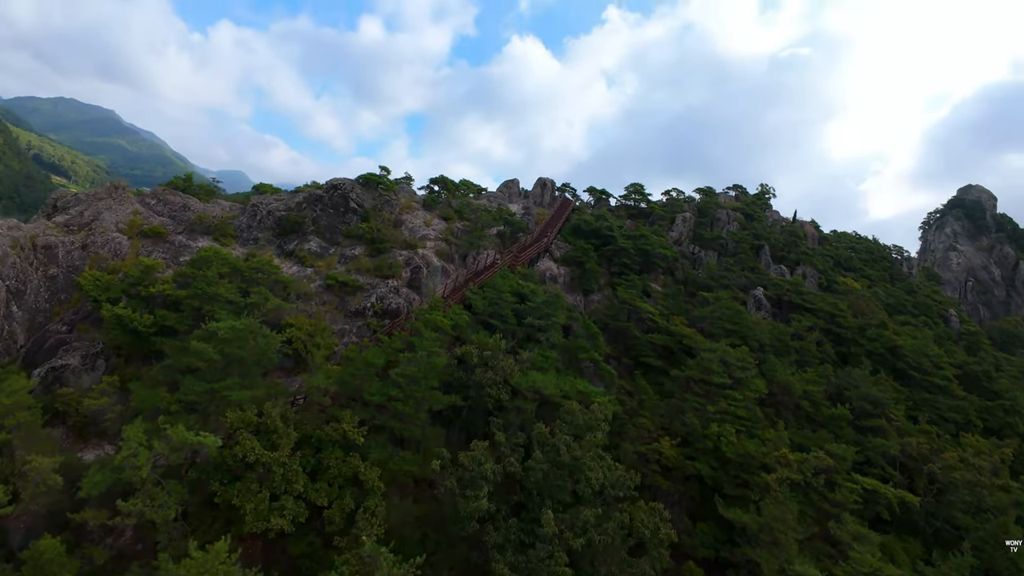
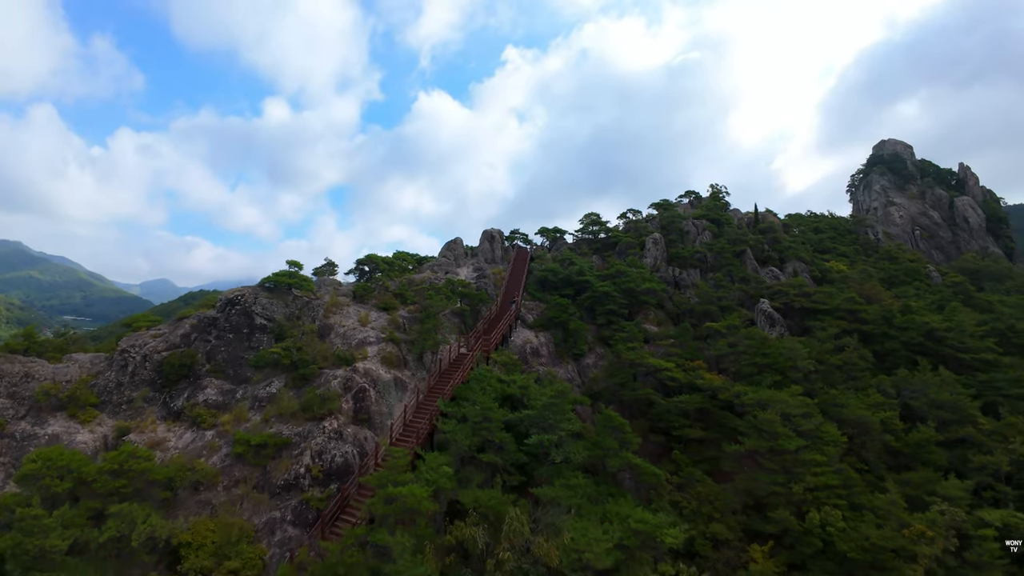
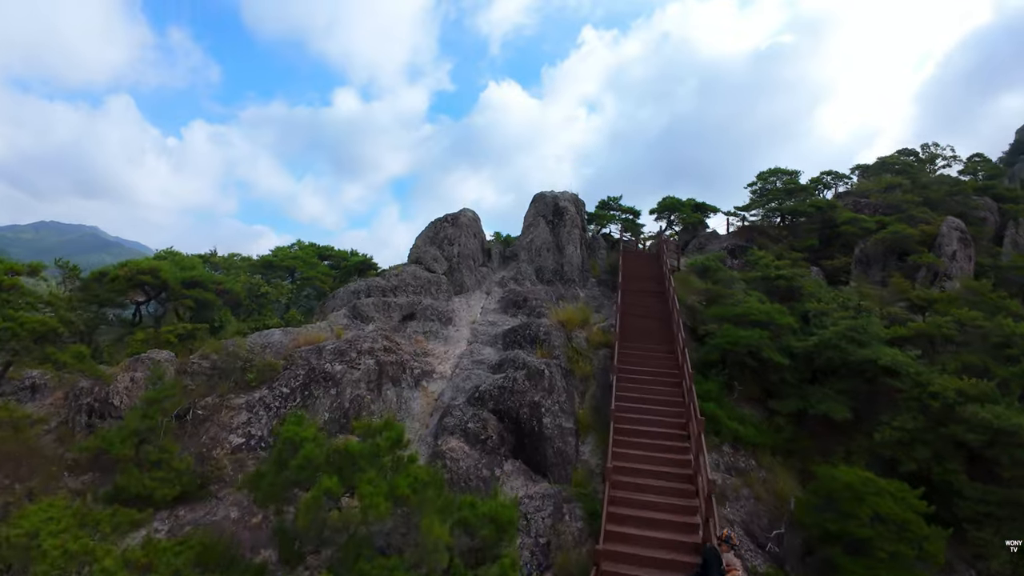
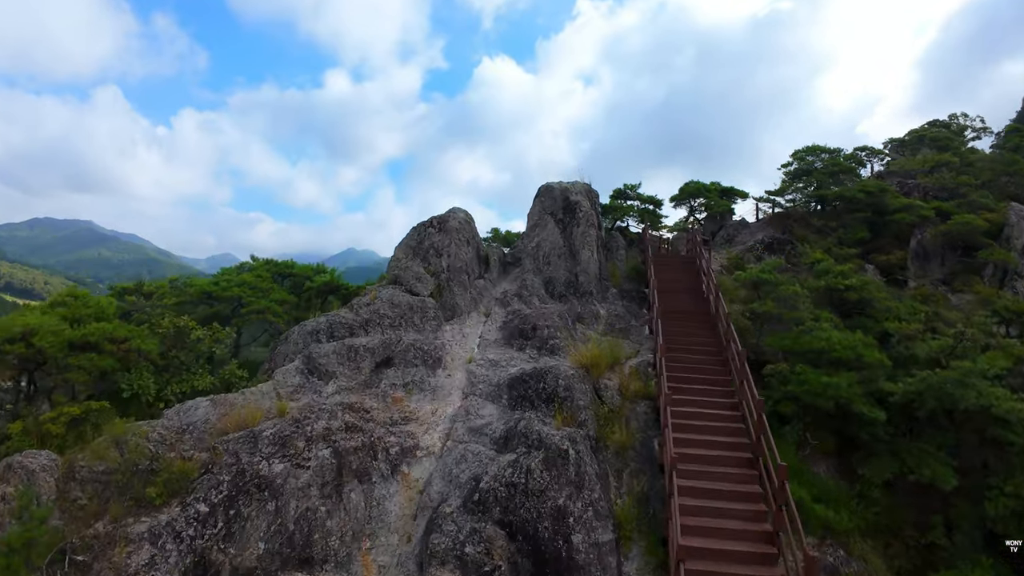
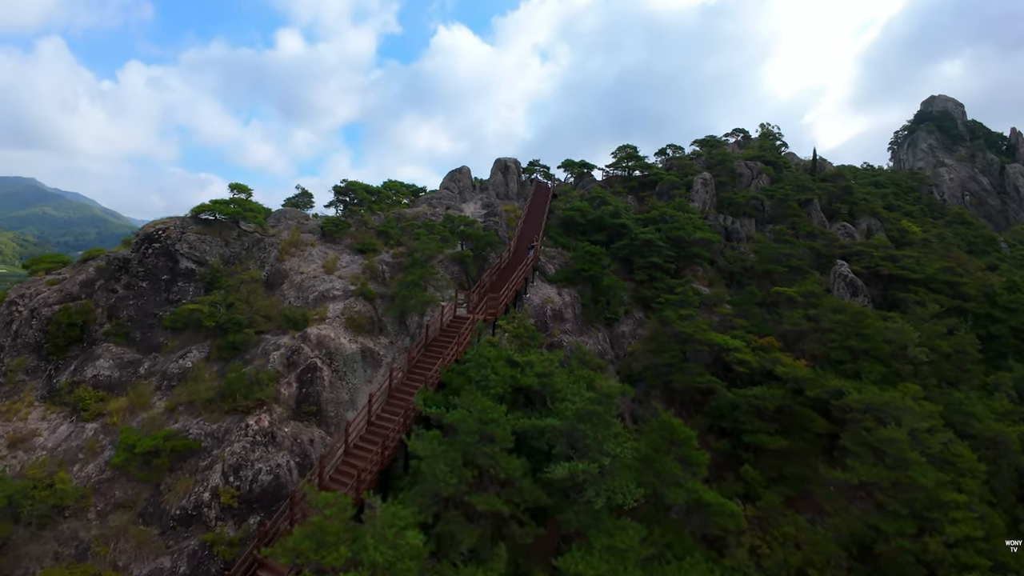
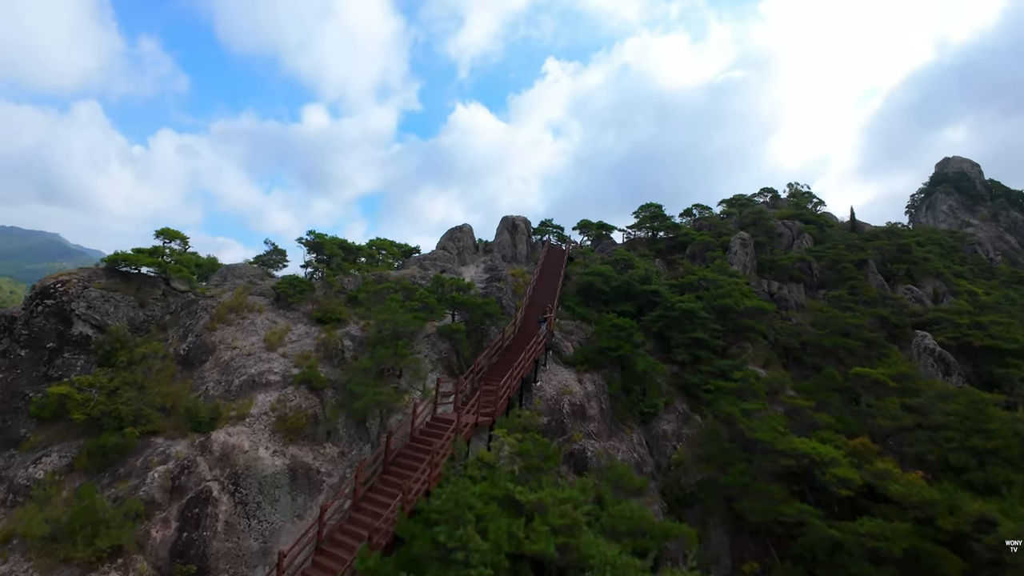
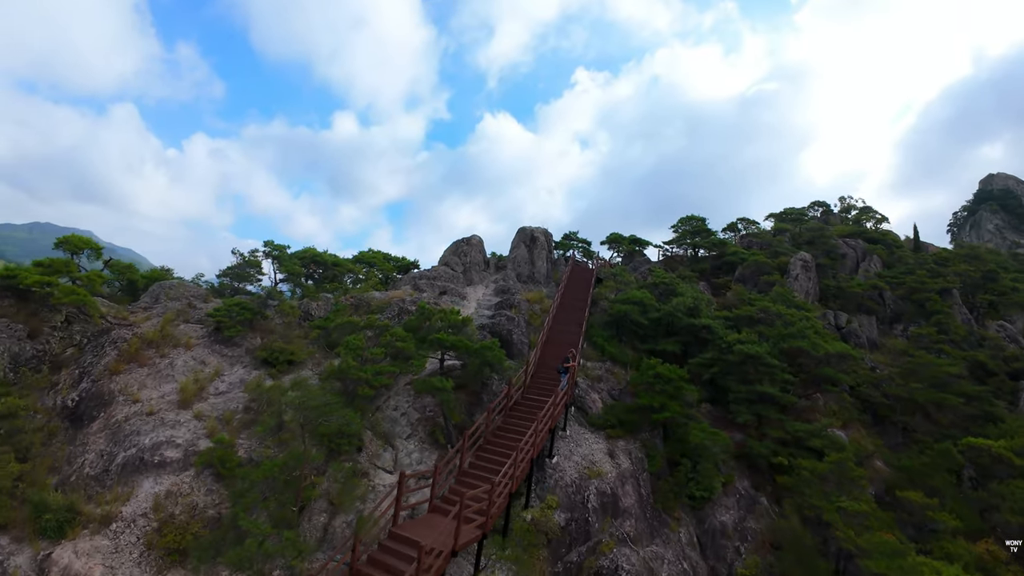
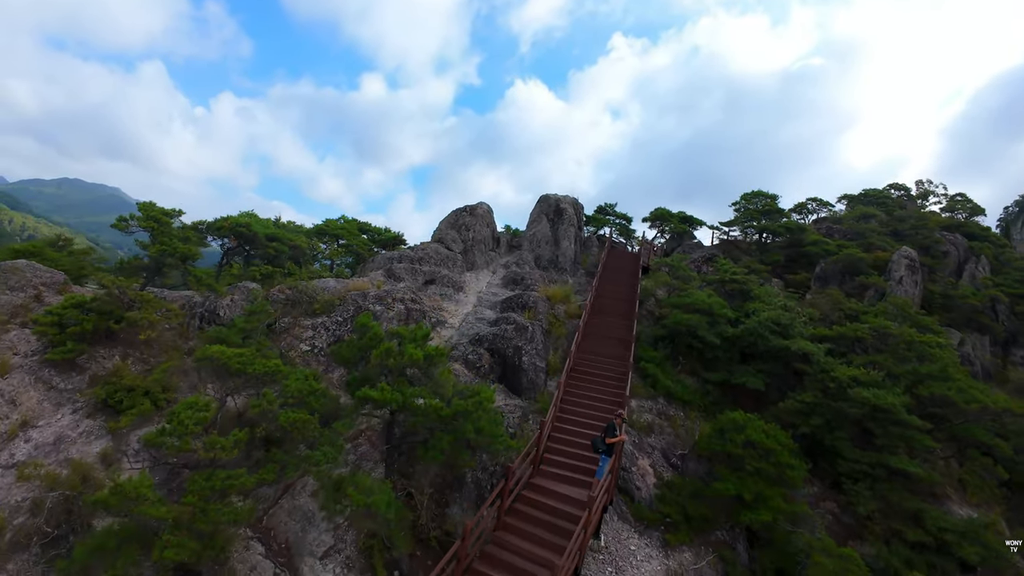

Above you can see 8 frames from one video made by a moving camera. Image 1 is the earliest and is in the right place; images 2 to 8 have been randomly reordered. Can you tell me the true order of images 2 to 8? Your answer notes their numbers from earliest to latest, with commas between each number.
2, 5, 6, 7, 8, 3, 4
